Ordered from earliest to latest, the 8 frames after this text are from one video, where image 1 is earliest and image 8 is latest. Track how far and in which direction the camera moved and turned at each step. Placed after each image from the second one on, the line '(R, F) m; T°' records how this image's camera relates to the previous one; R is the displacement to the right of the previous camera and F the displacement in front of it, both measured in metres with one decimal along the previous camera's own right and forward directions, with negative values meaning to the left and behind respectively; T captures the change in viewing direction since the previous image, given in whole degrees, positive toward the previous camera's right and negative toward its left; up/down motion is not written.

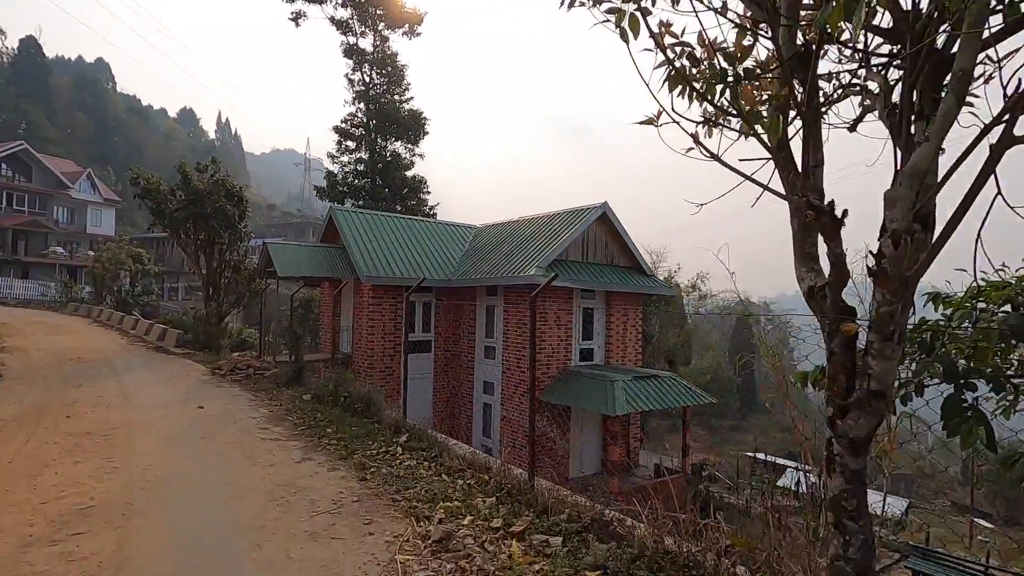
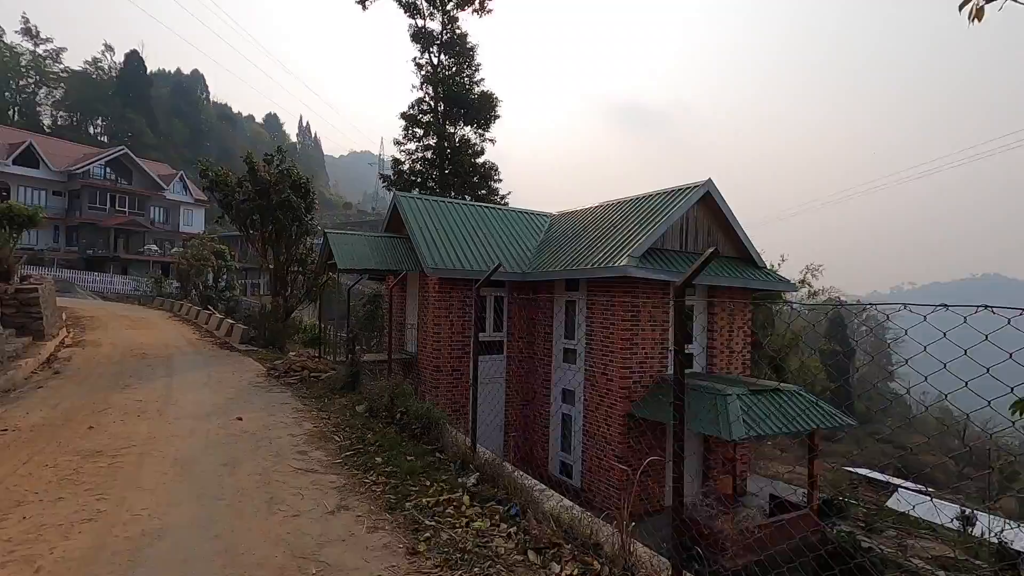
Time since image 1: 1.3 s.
(-0.3, +1.5) m; -7°
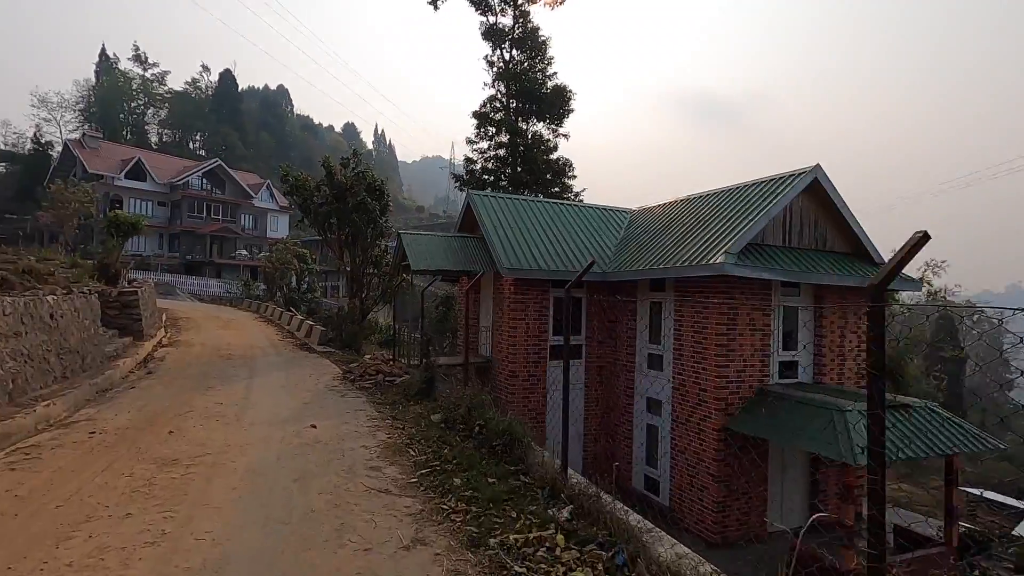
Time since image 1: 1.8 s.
(-0.2, +0.6) m; -7°
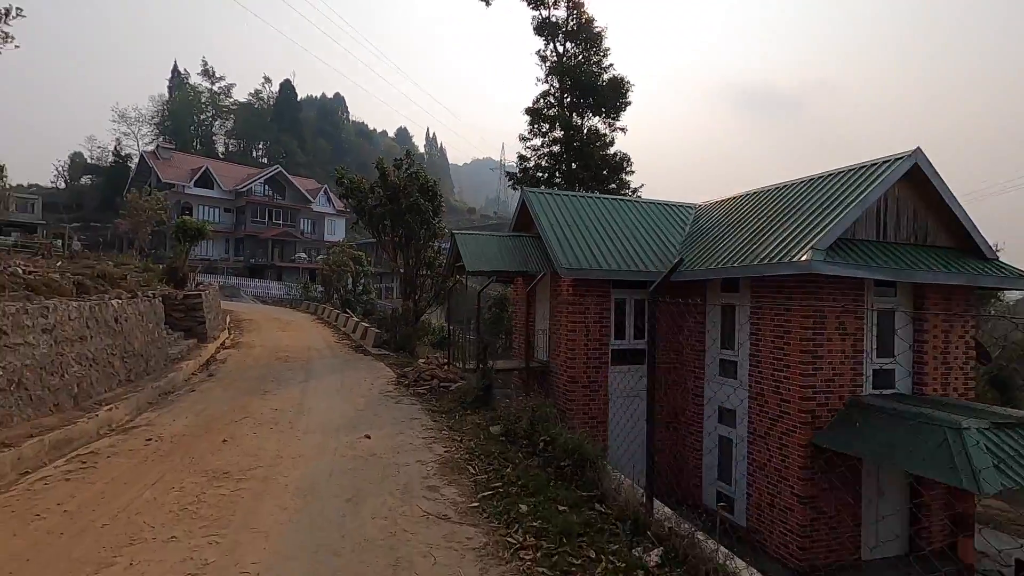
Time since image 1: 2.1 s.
(-0.2, +0.5) m; -5°
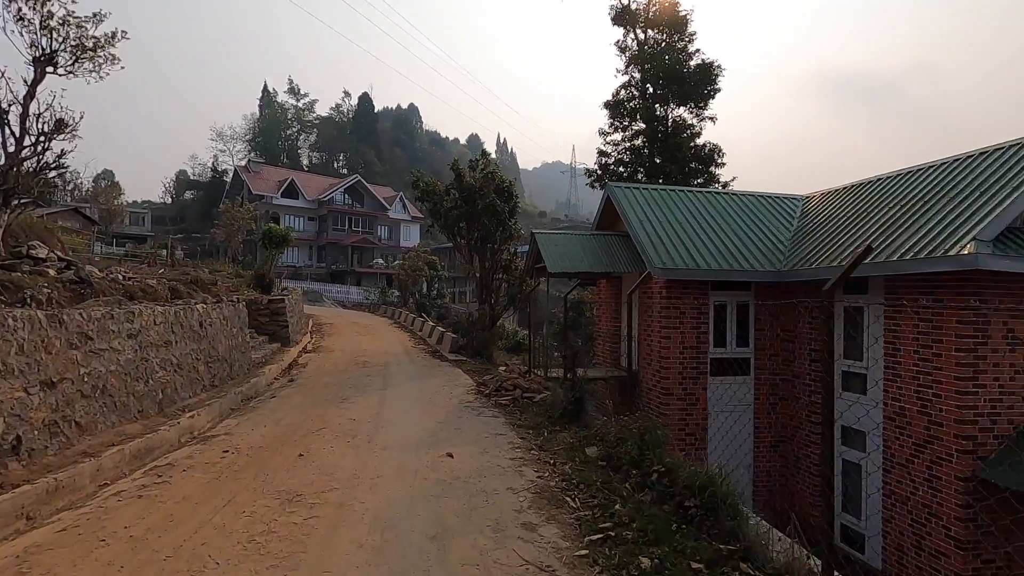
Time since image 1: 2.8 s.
(-0.3, +0.7) m; -8°
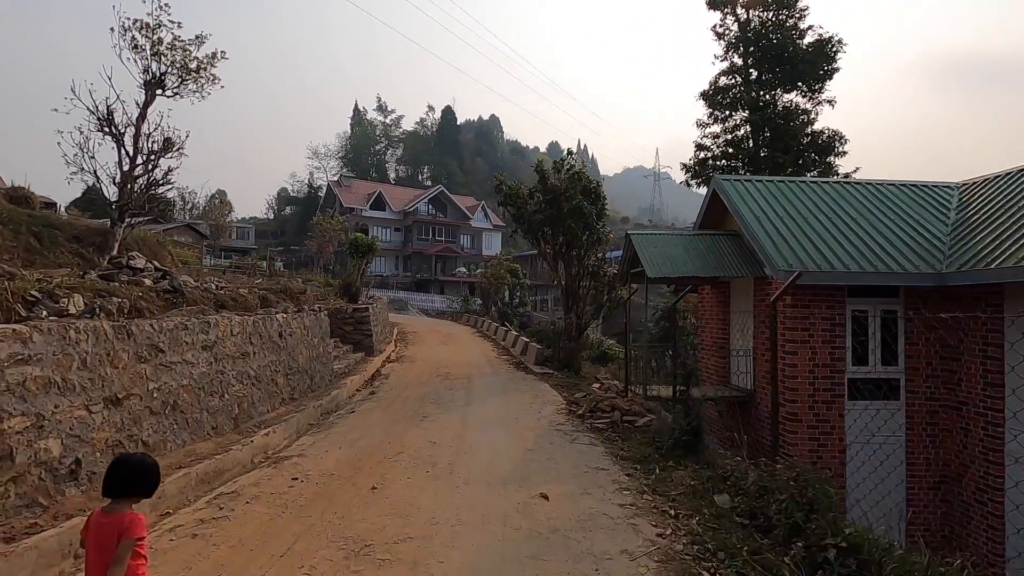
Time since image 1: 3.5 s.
(-0.2, +0.8) m; -9°
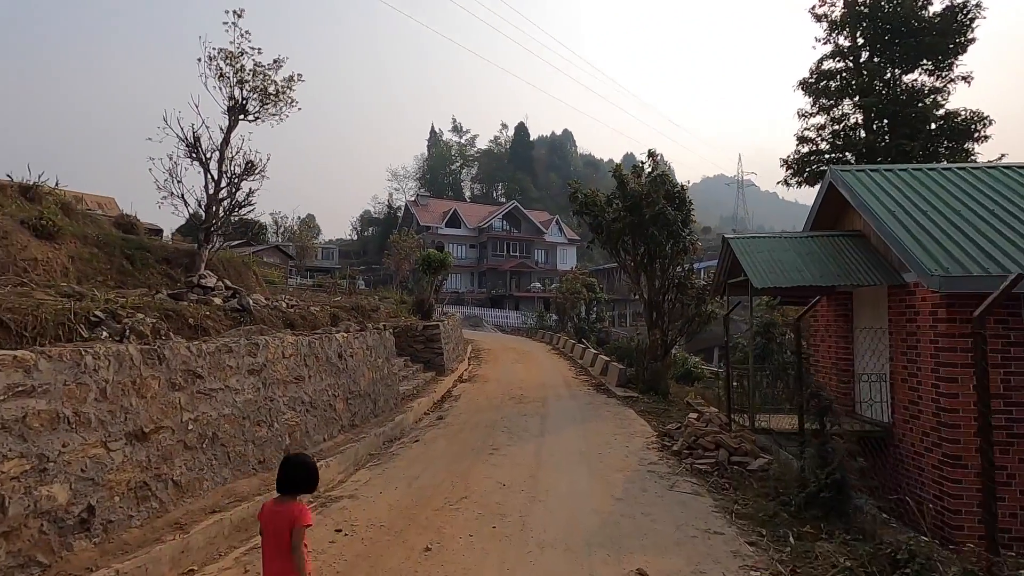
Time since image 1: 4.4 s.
(0.0, +0.9) m; -8°
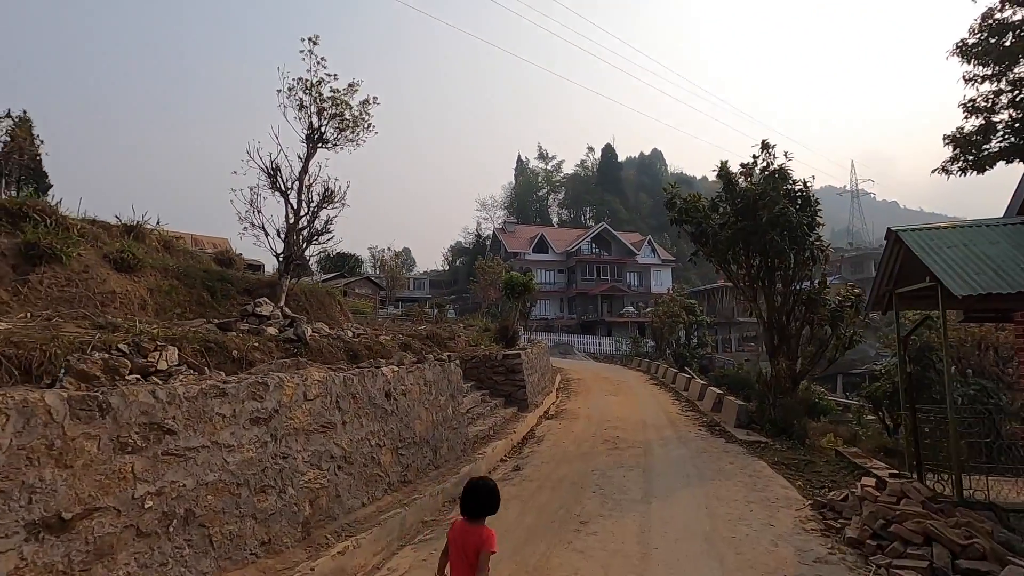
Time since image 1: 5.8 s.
(0.0, +1.5) m; -10°
